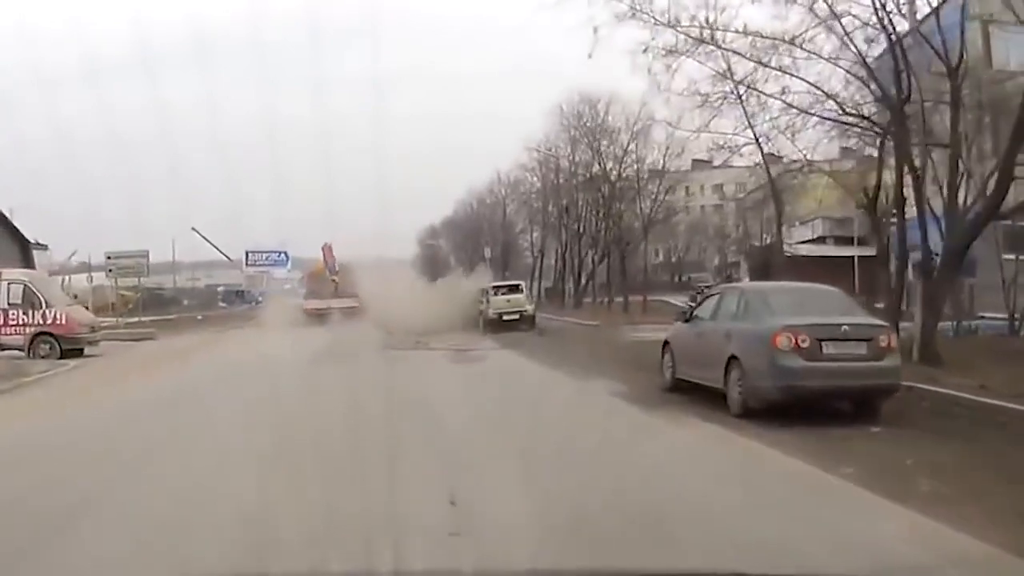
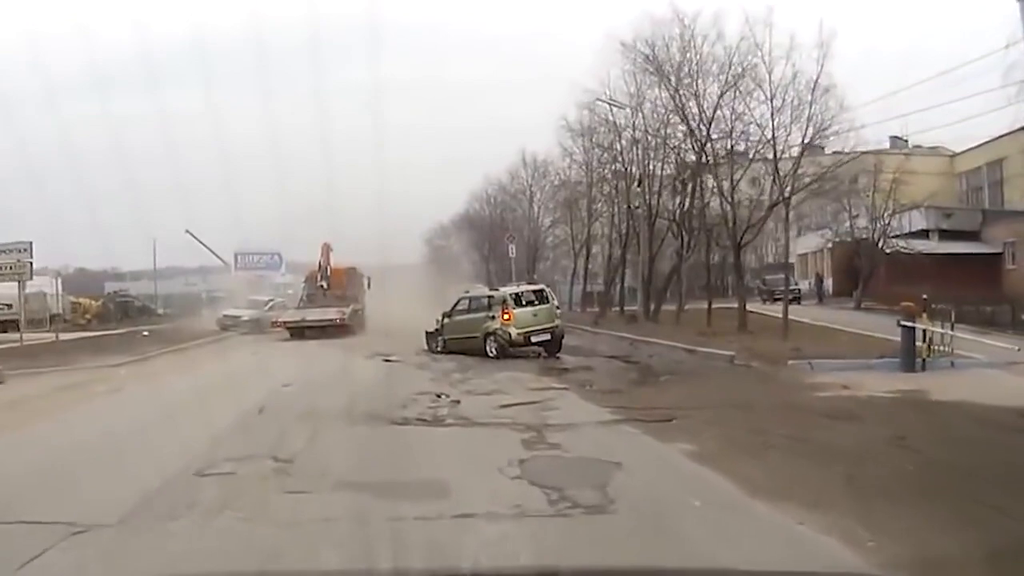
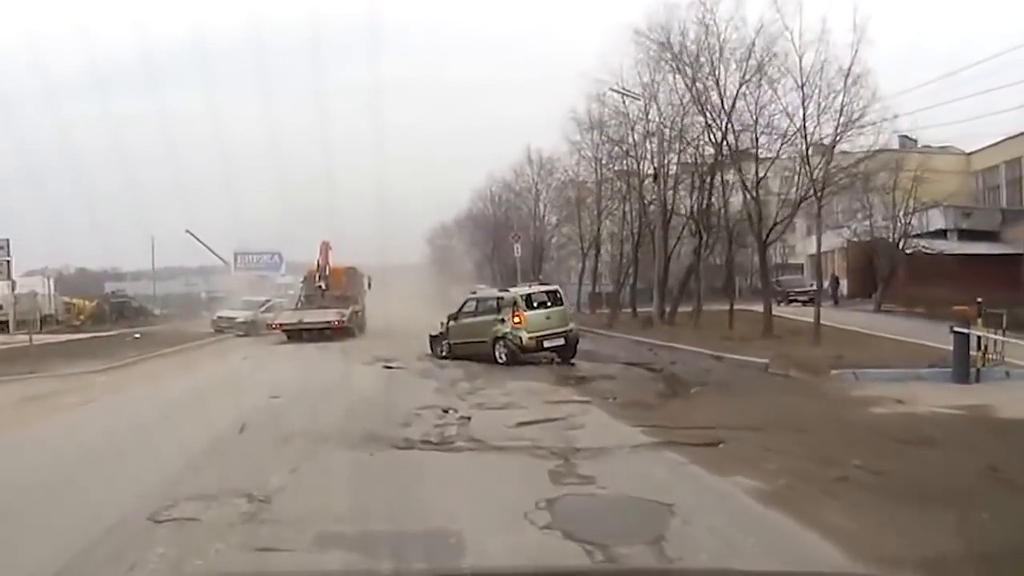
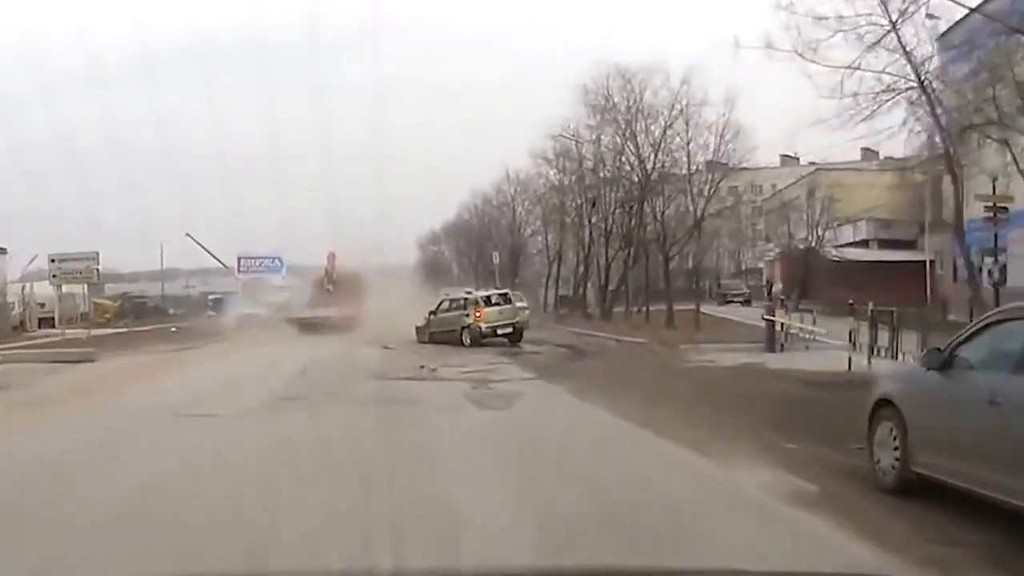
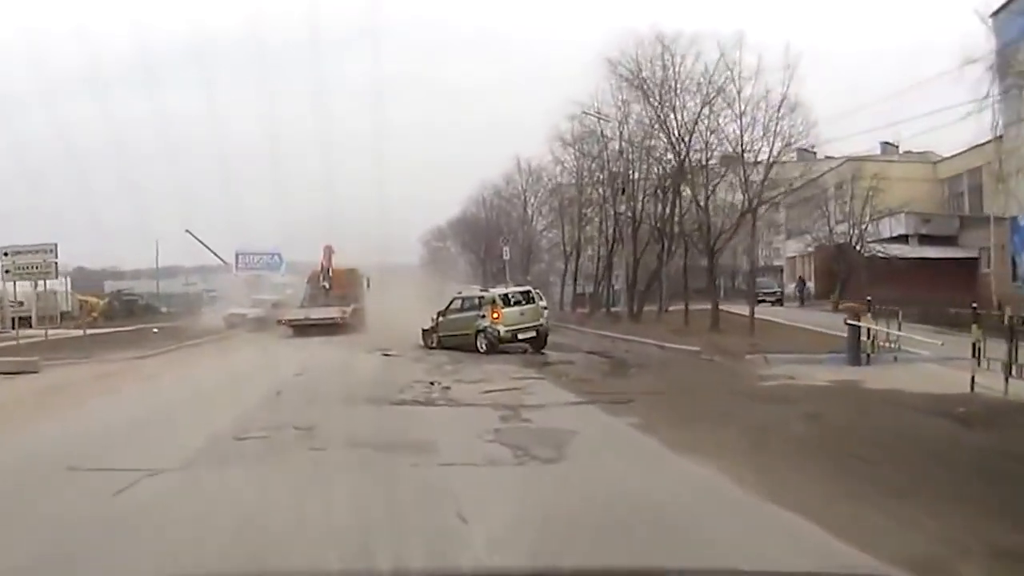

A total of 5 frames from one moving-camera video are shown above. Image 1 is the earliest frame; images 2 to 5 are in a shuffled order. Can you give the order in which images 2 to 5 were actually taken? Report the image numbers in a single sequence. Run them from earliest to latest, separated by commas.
4, 5, 2, 3
